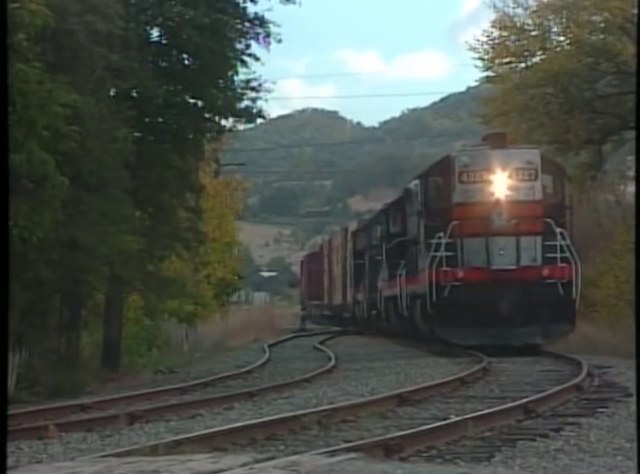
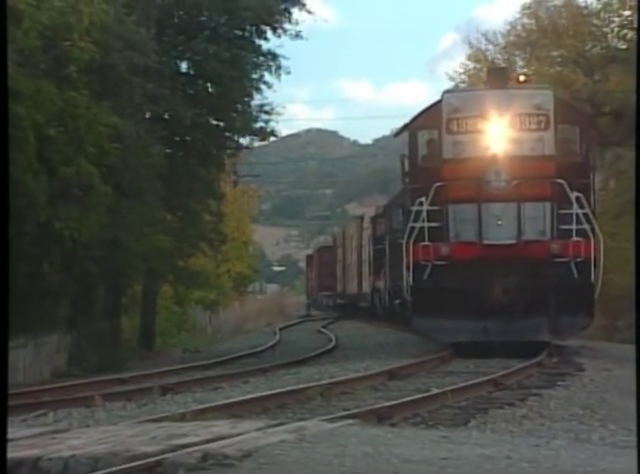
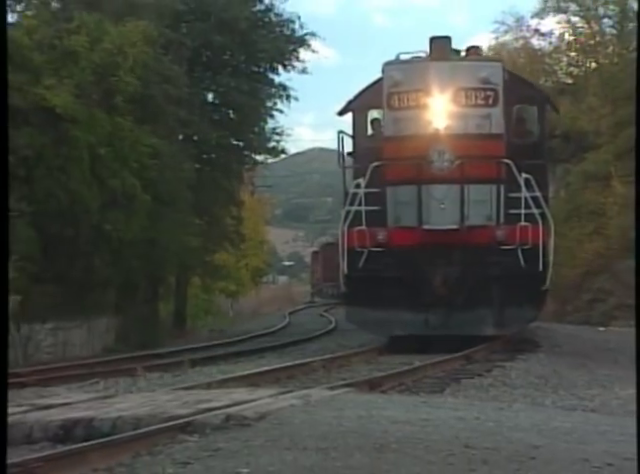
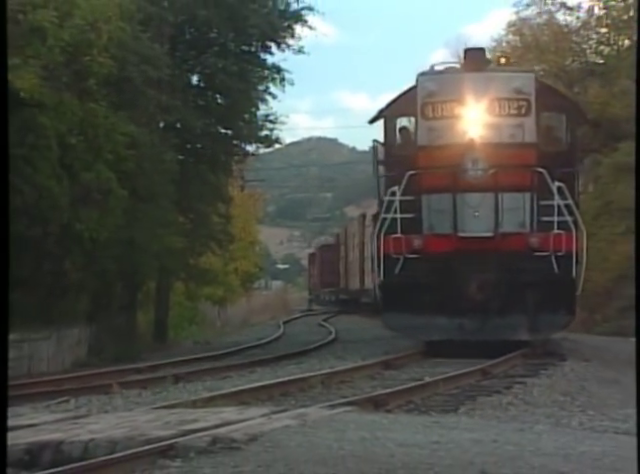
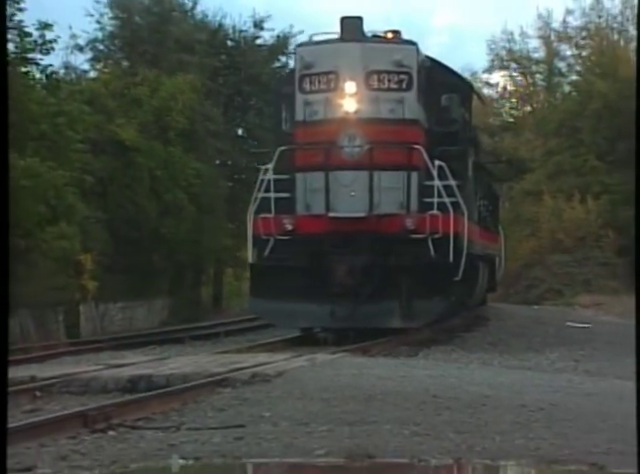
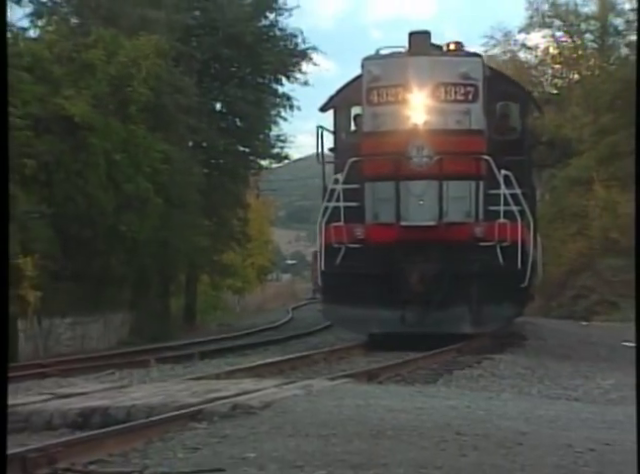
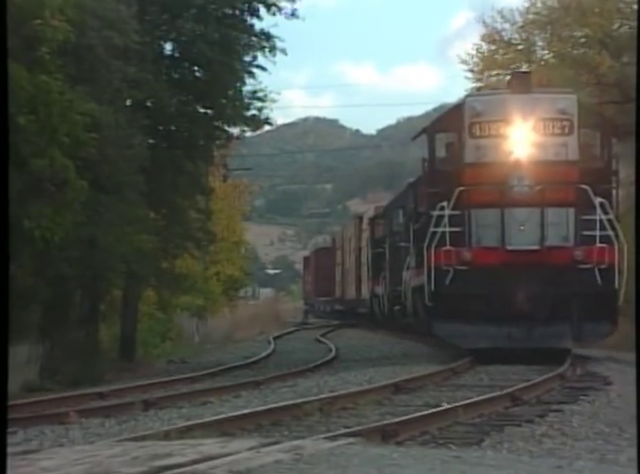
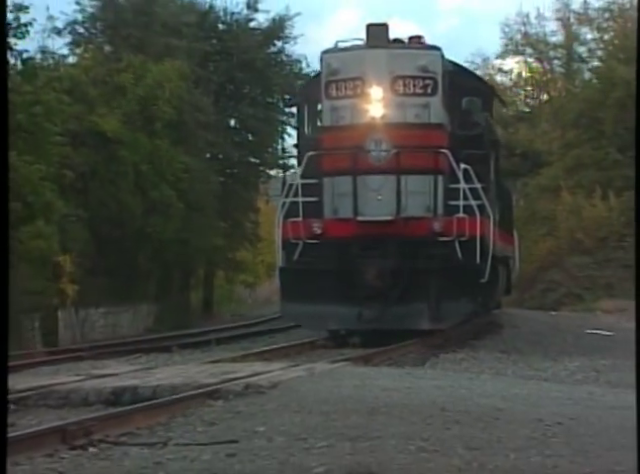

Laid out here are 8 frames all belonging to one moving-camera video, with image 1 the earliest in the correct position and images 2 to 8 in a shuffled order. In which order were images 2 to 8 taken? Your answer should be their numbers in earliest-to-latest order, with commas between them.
7, 2, 4, 3, 6, 8, 5
